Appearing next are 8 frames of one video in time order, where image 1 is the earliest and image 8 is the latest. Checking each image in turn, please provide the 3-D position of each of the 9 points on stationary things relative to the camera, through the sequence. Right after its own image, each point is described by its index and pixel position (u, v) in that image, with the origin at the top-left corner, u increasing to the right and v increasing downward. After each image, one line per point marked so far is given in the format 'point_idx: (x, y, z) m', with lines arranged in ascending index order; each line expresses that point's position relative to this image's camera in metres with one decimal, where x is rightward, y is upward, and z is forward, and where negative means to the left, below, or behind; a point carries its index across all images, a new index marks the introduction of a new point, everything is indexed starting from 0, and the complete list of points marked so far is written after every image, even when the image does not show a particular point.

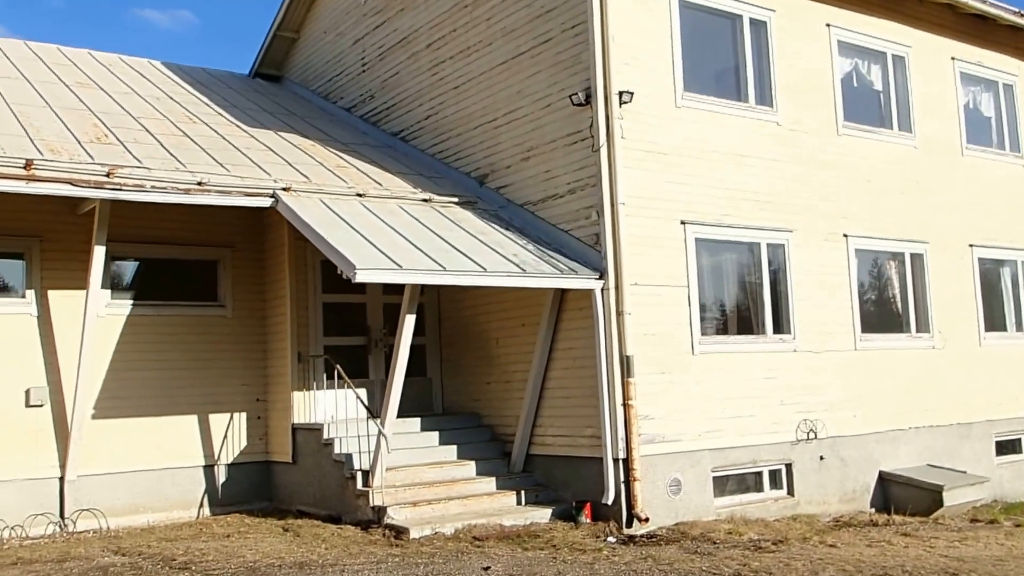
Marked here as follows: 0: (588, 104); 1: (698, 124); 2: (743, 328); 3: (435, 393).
0: (+0.8, +1.9, +9.8) m
1: (+2.0, +1.8, +10.5) m
2: (+2.6, -0.4, +10.5) m
3: (-1.0, -1.3, +11.9) m
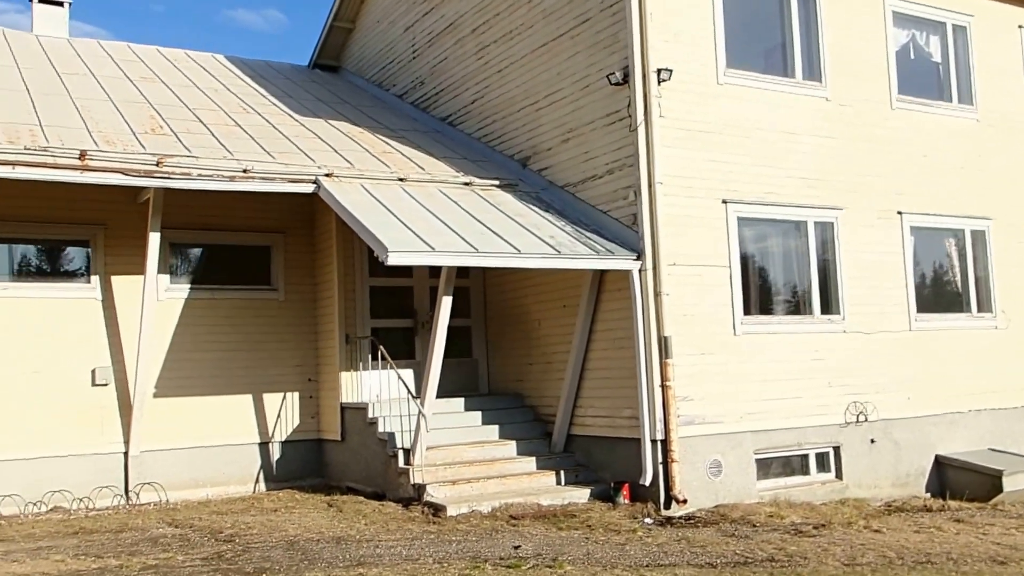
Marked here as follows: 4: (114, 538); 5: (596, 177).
0: (+1.2, +2.1, +9.8) m
1: (+2.5, +2.0, +10.3) m
2: (+3.0, -0.2, +10.4) m
3: (-0.4, -1.1, +12.0) m
4: (-3.4, -2.2, +8.3) m
5: (+0.9, +1.2, +10.2) m
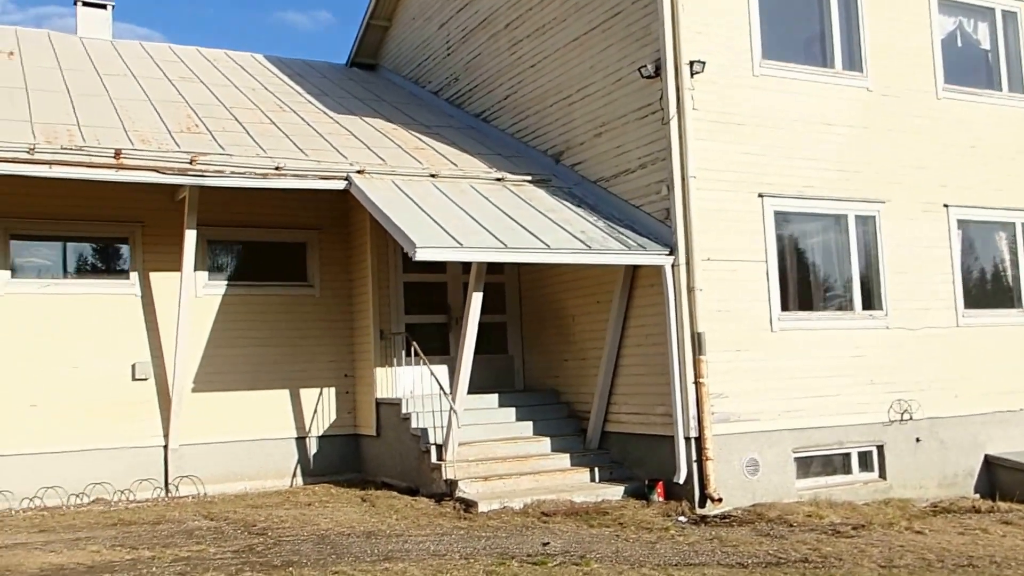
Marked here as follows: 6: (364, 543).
0: (+1.5, +2.1, +9.7) m
1: (+2.8, +2.1, +10.1) m
2: (+3.4, -0.2, +10.2) m
3: (+0.1, -1.0, +12.0) m
4: (-3.2, -2.1, +8.4) m
5: (+1.2, +1.2, +10.1) m
6: (-1.2, -2.1, +7.8) m
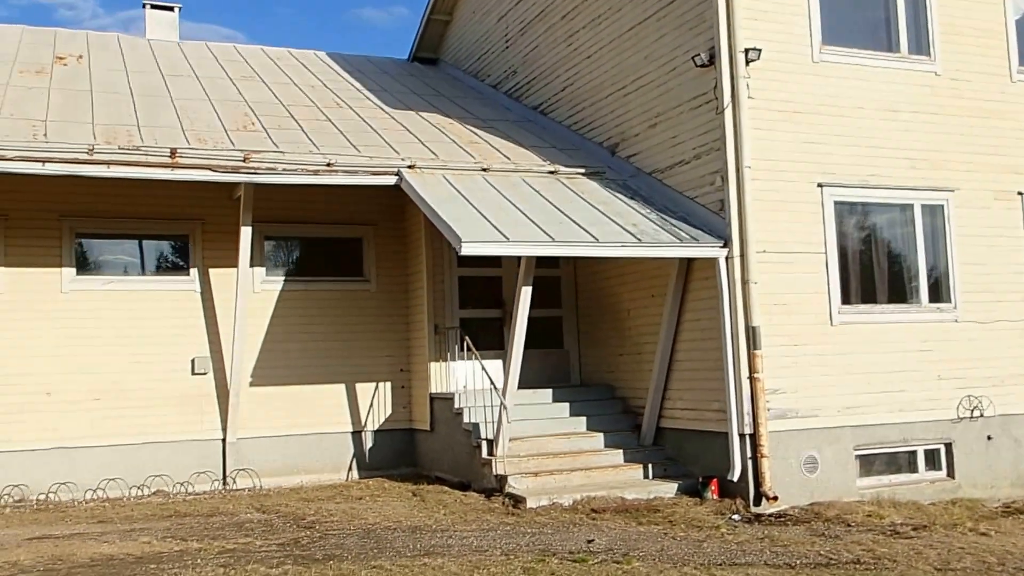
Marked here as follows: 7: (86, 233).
0: (+2.0, +2.2, +9.4) m
1: (+3.3, +2.1, +9.8) m
2: (+3.9, -0.1, +9.8) m
3: (+0.8, -0.9, +11.9) m
4: (-2.8, -2.1, +8.6) m
5: (+1.8, +1.3, +9.9) m
6: (-0.8, -2.0, +7.8) m
7: (-4.7, +0.6, +10.5) m
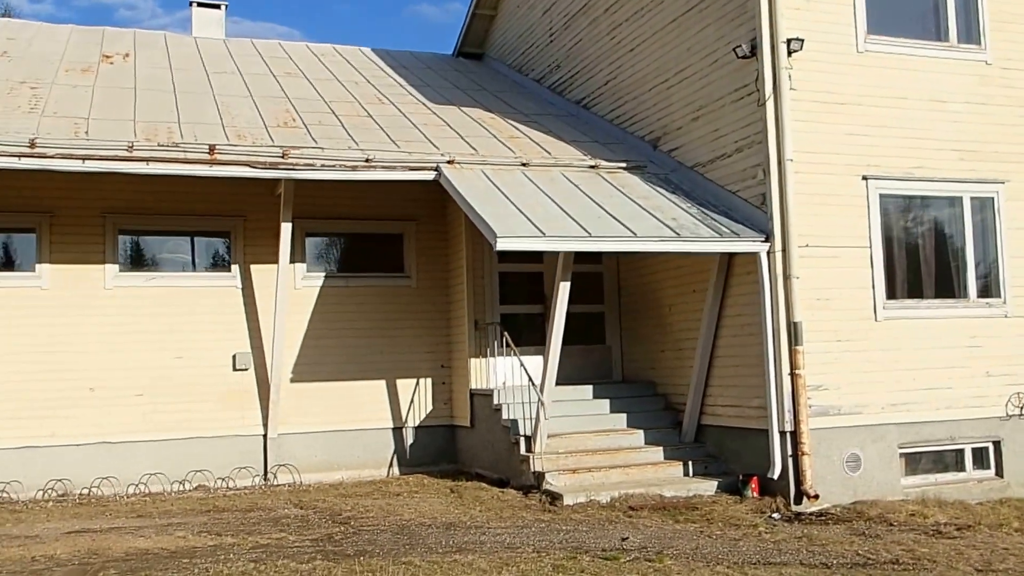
0: (+2.3, +2.3, +9.2) m
1: (+3.7, +2.2, +9.5) m
2: (+4.3, 0.0, +9.5) m
3: (+1.3, -0.9, +11.8) m
4: (-2.4, -2.1, +8.7) m
5: (+2.1, +1.3, +9.7) m
6: (-0.6, -2.0, +7.8) m
7: (-4.3, +0.7, +10.7) m
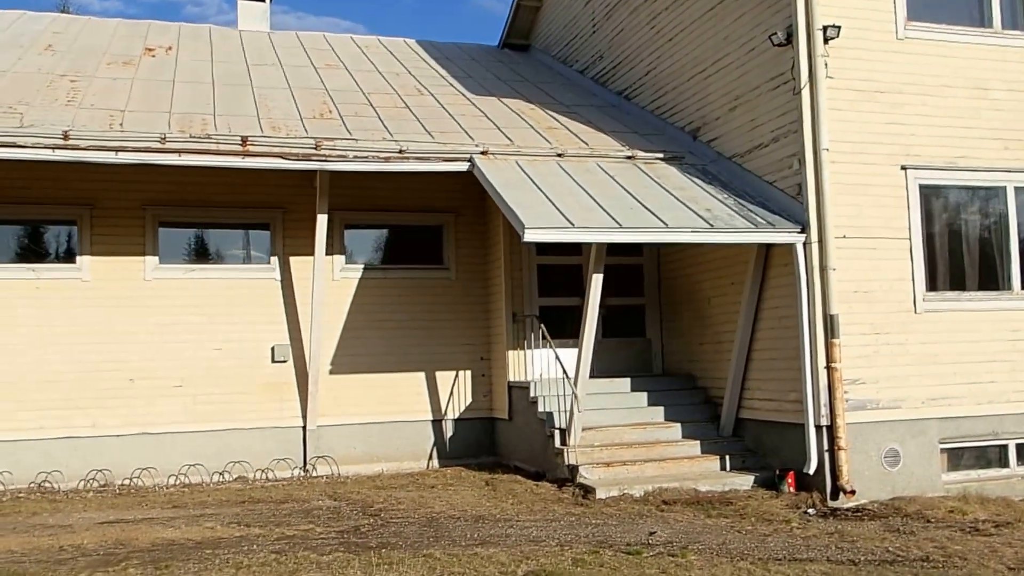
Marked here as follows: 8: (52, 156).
0: (+2.6, +2.3, +9.0) m
1: (+4.0, +2.3, +9.2) m
2: (+4.6, +0.1, +9.2) m
3: (+1.7, -0.8, +11.6) m
4: (-2.2, -2.0, +8.8) m
5: (+2.5, +1.4, +9.5) m
6: (-0.3, -1.9, +7.8) m
7: (-3.9, +0.7, +10.9) m
8: (-4.3, +1.2, +8.9) m
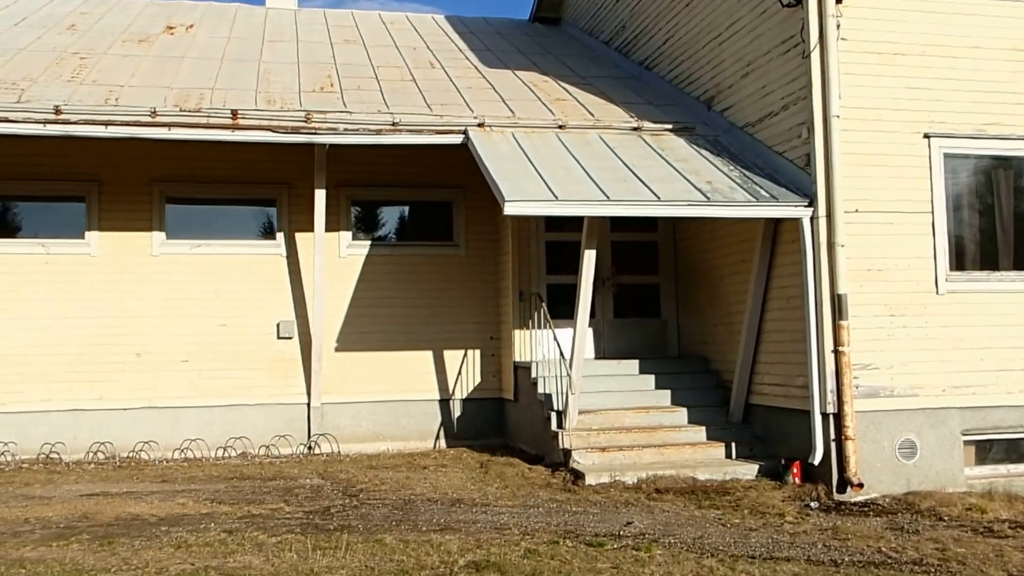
0: (+2.5, +2.5, +8.4) m
1: (+3.9, +2.5, +8.4) m
2: (+4.5, +0.2, +8.4) m
3: (+1.8, -0.5, +11.1) m
4: (-2.3, -1.8, +8.6) m
5: (+2.4, +1.6, +8.9) m
6: (-0.5, -1.7, +7.5) m
7: (-3.8, +1.0, +10.8) m
8: (-4.3, +1.5, +8.8) m
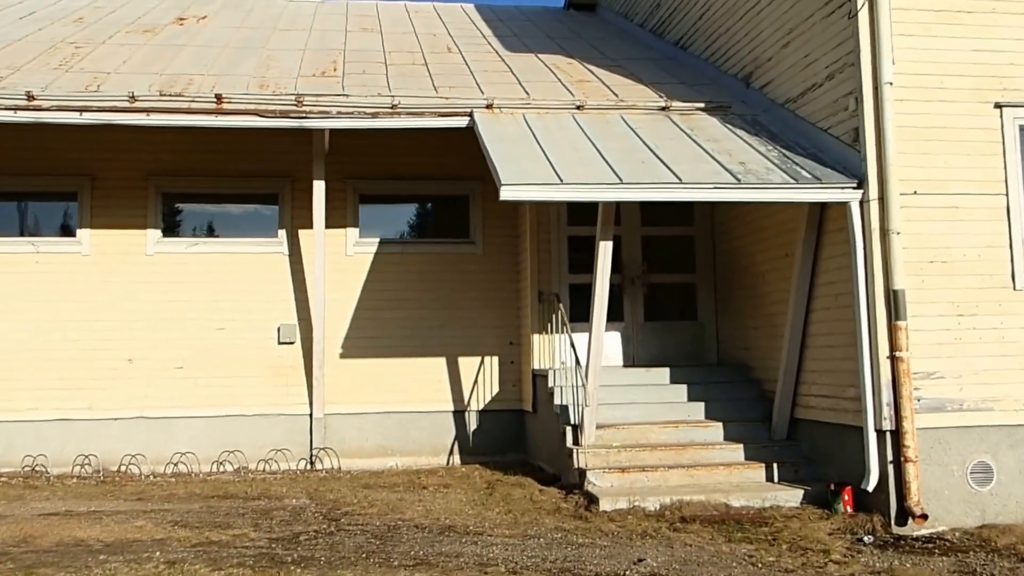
0: (+2.5, +2.6, +7.2) m
1: (+4.0, +2.5, +7.2) m
2: (+4.5, +0.3, +7.1) m
3: (+2.1, -0.5, +10.0) m
4: (-2.2, -1.8, +7.8) m
5: (+2.5, +1.7, +7.7) m
6: (-0.6, -1.7, +6.5) m
7: (-3.6, +1.0, +10.1) m
8: (-4.3, +1.5, +8.2) m
